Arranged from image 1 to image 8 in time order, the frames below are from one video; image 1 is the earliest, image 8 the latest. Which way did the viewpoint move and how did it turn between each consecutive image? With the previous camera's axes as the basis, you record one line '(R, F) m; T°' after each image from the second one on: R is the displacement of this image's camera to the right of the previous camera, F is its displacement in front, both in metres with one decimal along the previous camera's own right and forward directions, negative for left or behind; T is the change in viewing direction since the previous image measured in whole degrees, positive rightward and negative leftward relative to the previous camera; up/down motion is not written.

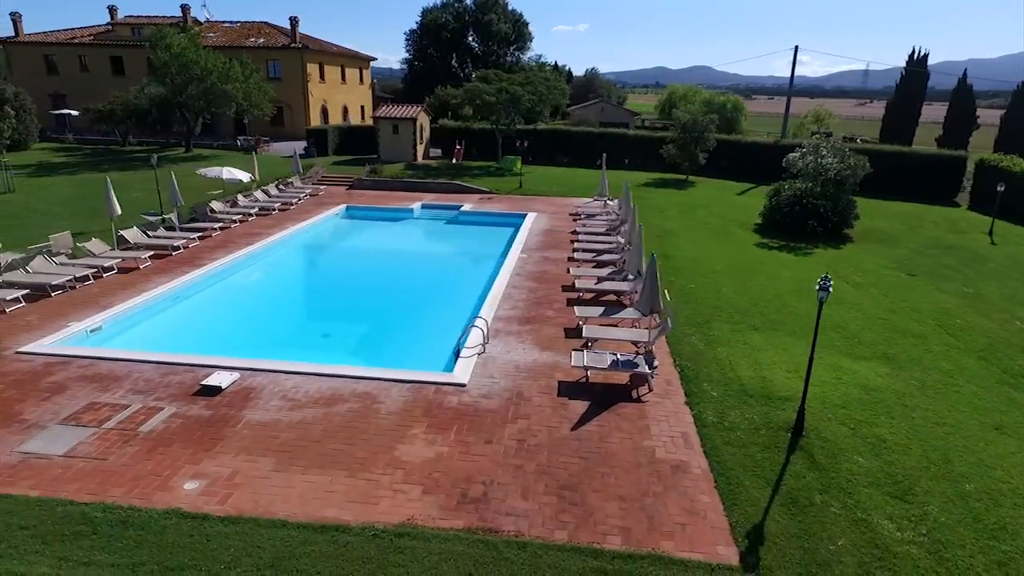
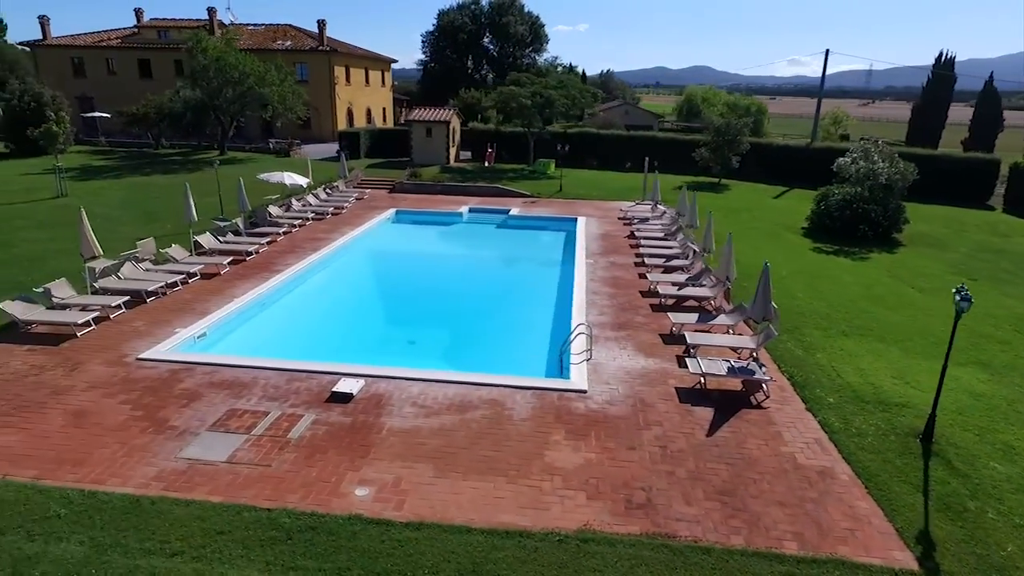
(-1.7, -0.2) m; 0°
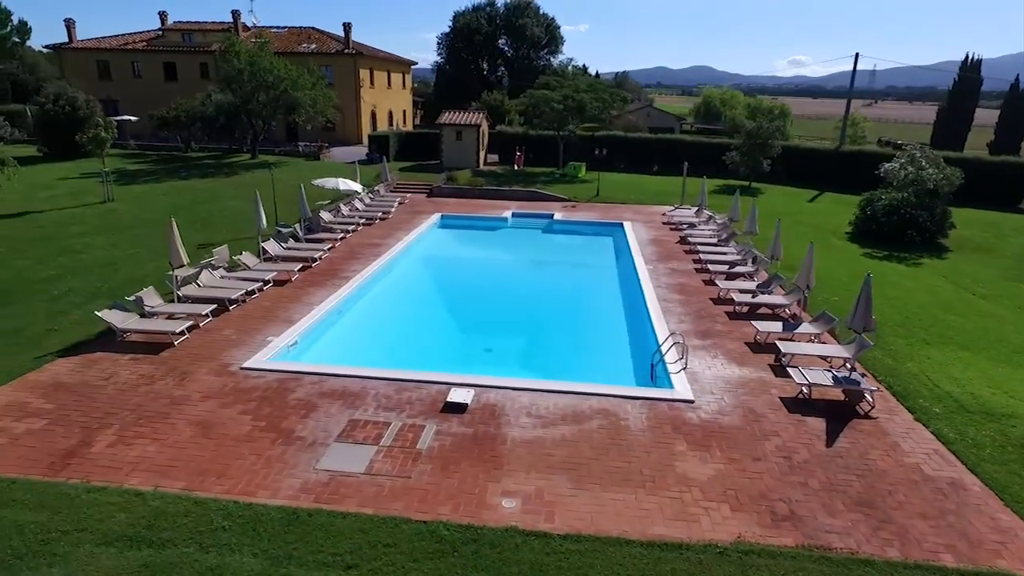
(-1.5, -0.1) m; 0°
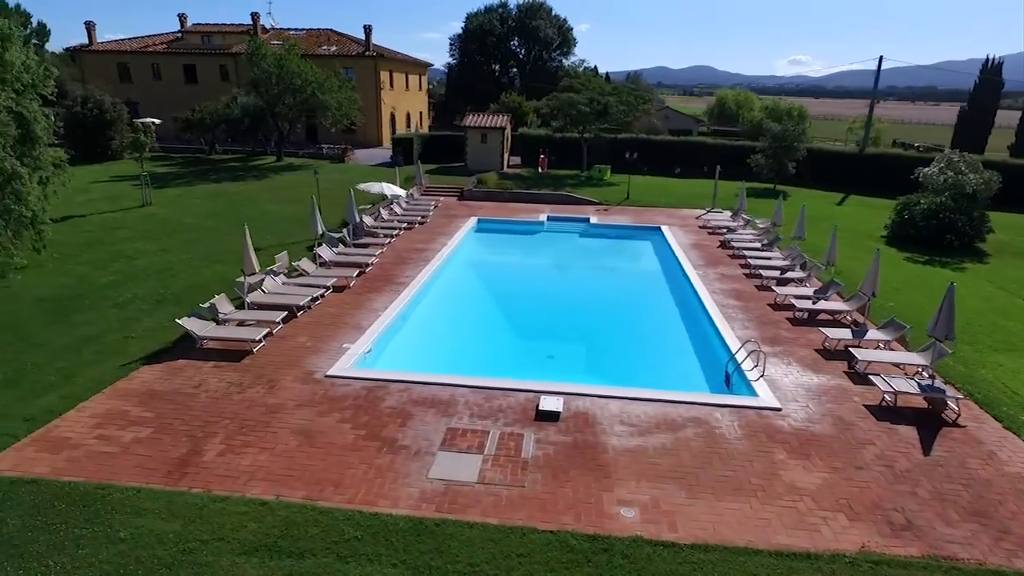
(-1.3, -0.1) m; 0°
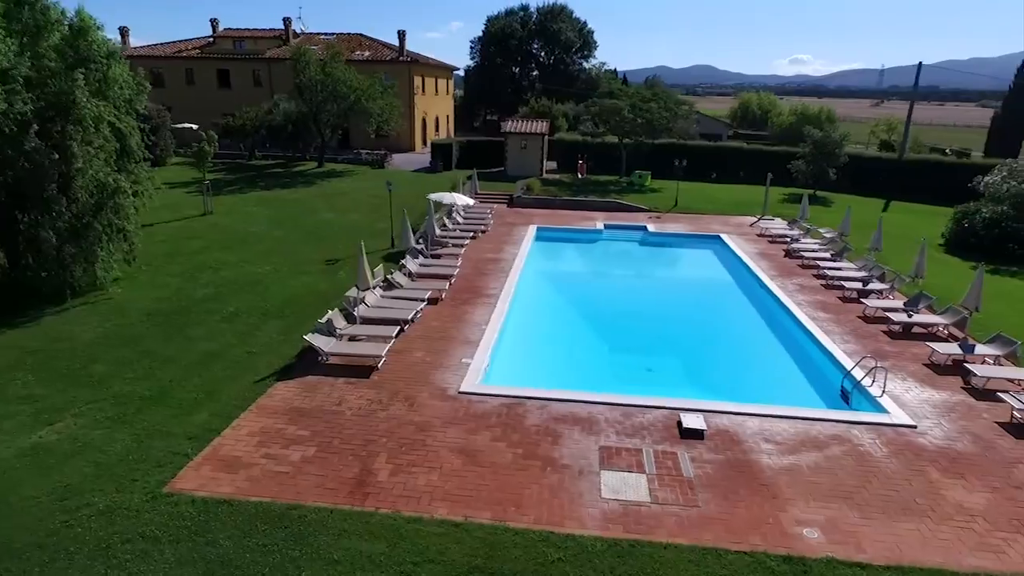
(-2.0, -0.2) m; 0°
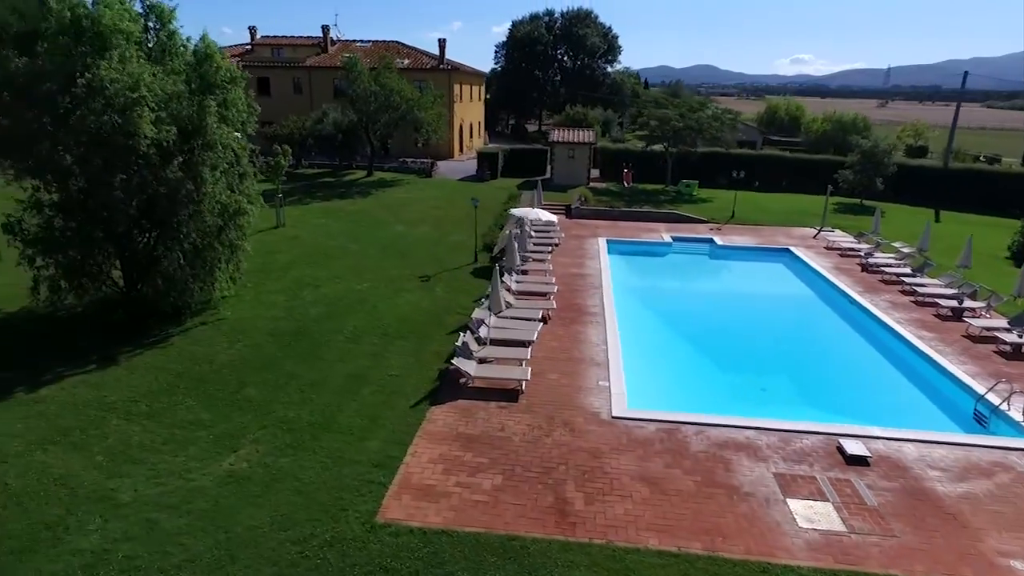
(-2.4, -0.2) m; 0°
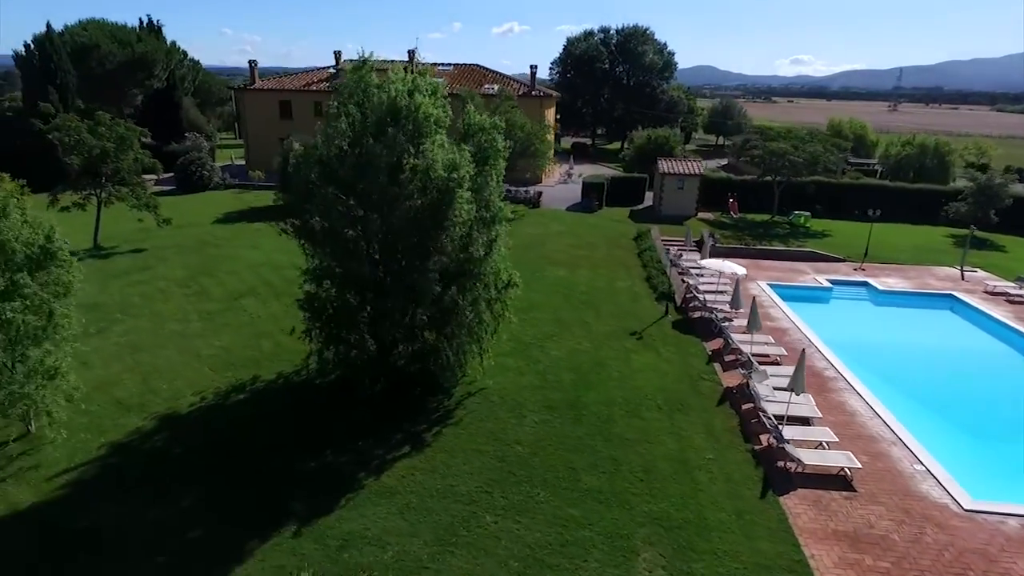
(-5.8, -0.2) m; 0°
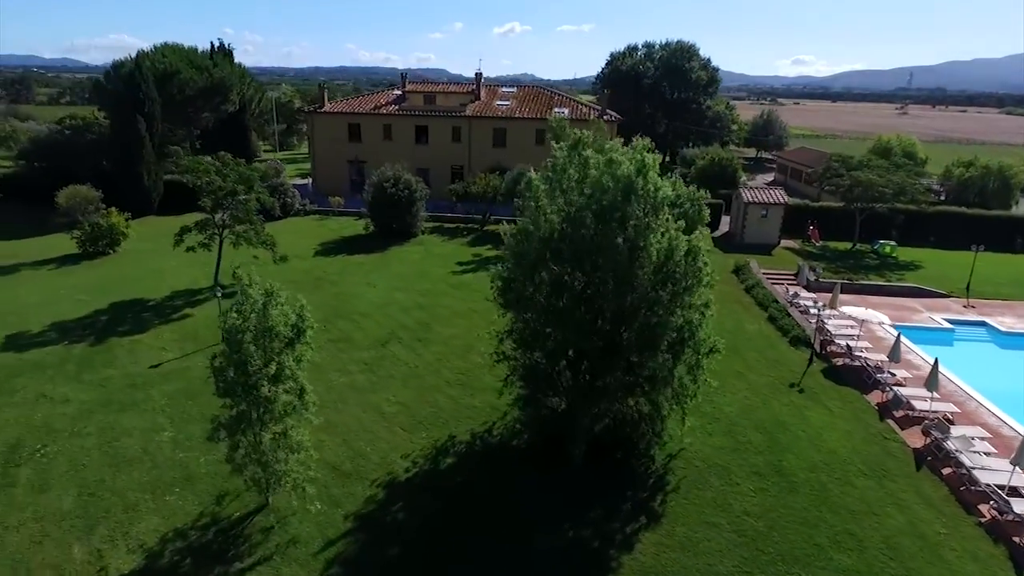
(-4.5, -0.3) m; 0°
